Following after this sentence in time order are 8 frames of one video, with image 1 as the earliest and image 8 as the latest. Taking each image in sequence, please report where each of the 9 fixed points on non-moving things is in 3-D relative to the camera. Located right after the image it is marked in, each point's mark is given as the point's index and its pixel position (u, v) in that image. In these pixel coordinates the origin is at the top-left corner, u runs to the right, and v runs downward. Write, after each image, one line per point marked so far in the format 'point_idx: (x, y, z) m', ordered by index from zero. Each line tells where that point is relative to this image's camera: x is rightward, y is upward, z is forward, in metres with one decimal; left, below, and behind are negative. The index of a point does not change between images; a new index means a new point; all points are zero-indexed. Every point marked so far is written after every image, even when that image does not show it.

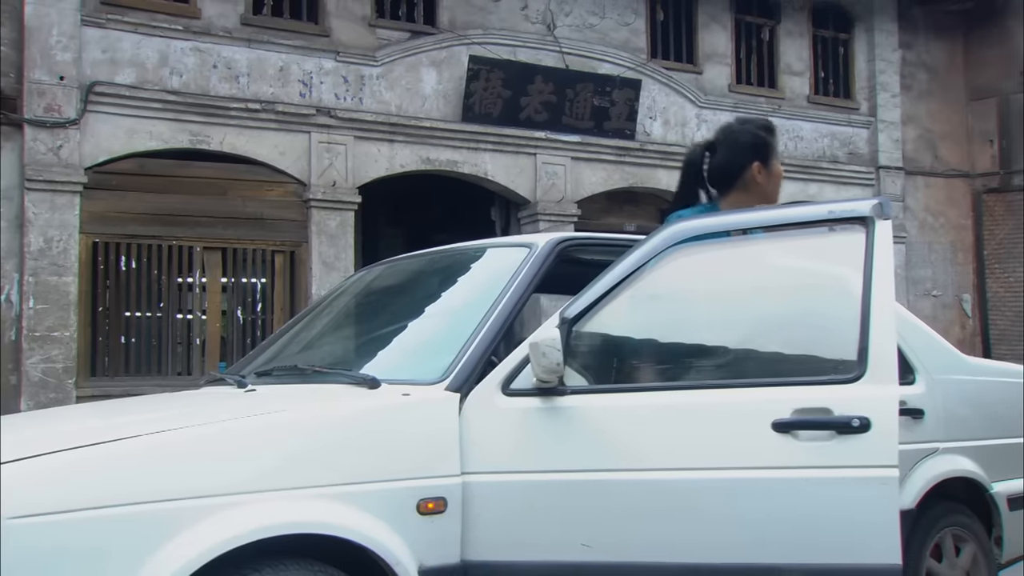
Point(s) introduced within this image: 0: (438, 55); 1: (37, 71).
0: (-0.7, +2.1, +9.6) m
1: (-3.6, +1.6, +7.9) m
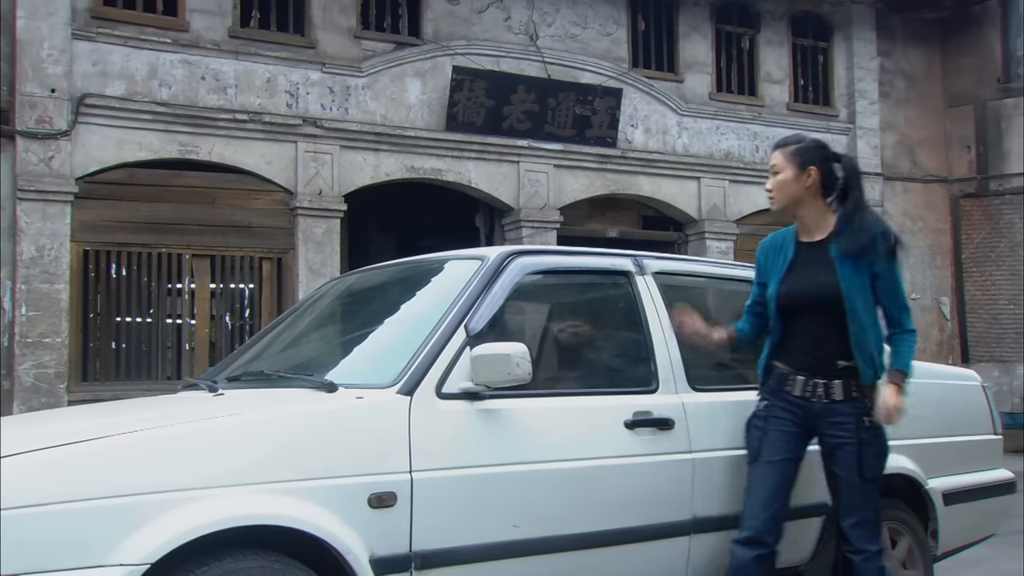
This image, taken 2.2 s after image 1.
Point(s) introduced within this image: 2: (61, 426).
0: (-0.8, +2.1, +9.8) m
1: (-3.7, +1.6, +8.2) m
2: (-1.2, -0.4, +2.7) m
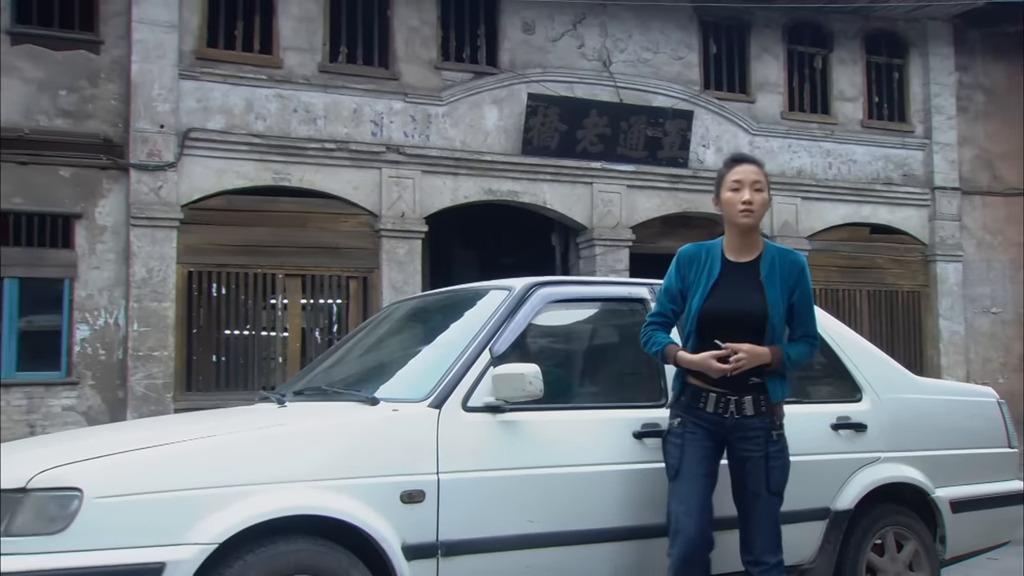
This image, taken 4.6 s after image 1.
0: (-0.1, +1.9, +10.4) m
1: (-3.2, +1.4, +9.0) m
2: (-1.1, -0.5, +3.3) m
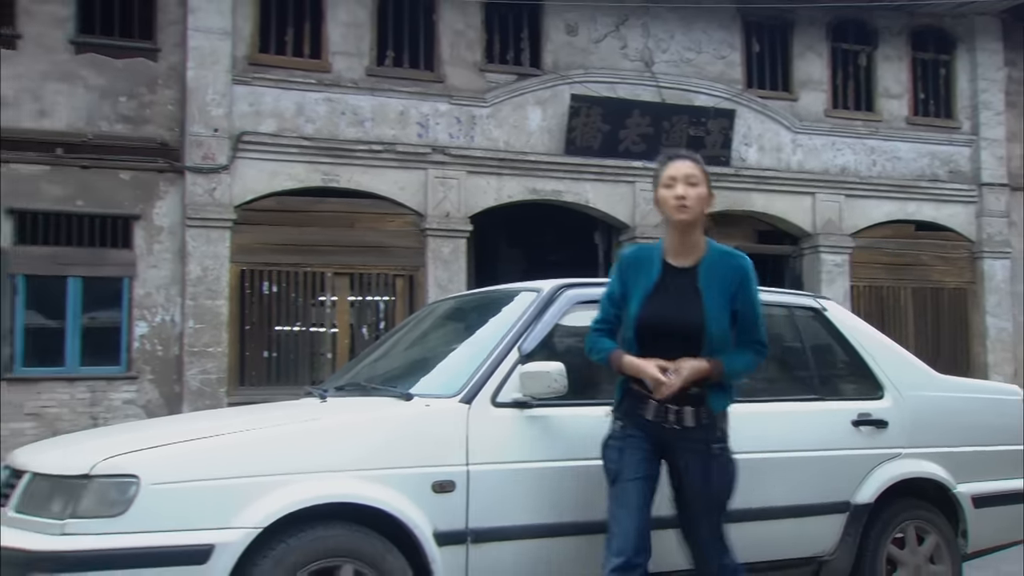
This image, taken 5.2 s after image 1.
0: (+0.3, +1.9, +10.6) m
1: (-2.8, +1.4, +9.3) m
2: (-1.1, -0.5, +3.5) m
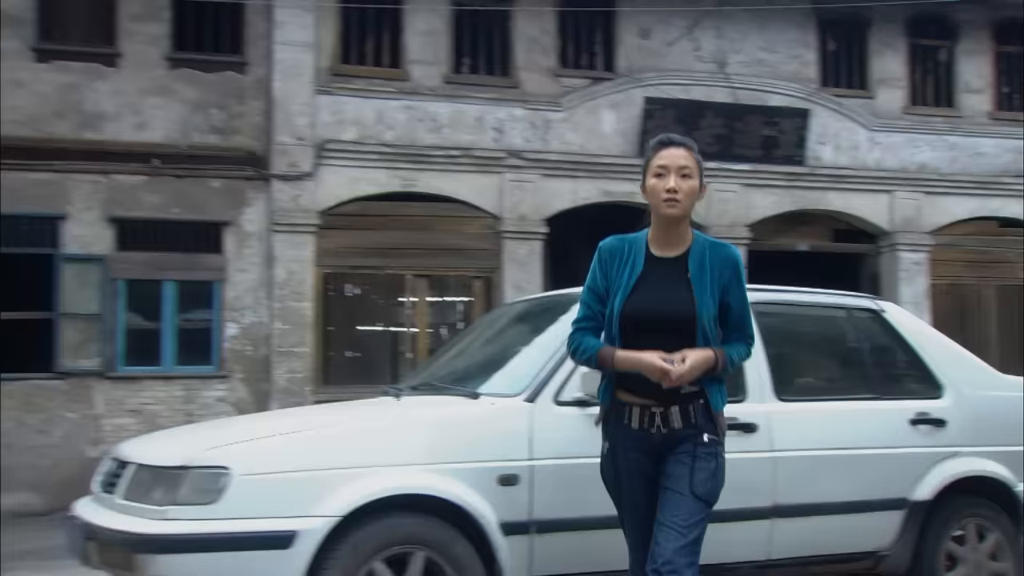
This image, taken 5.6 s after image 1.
0: (+1.1, +1.9, +10.7) m
1: (-2.1, +1.4, +9.7) m
2: (-0.8, -0.5, +3.8) m
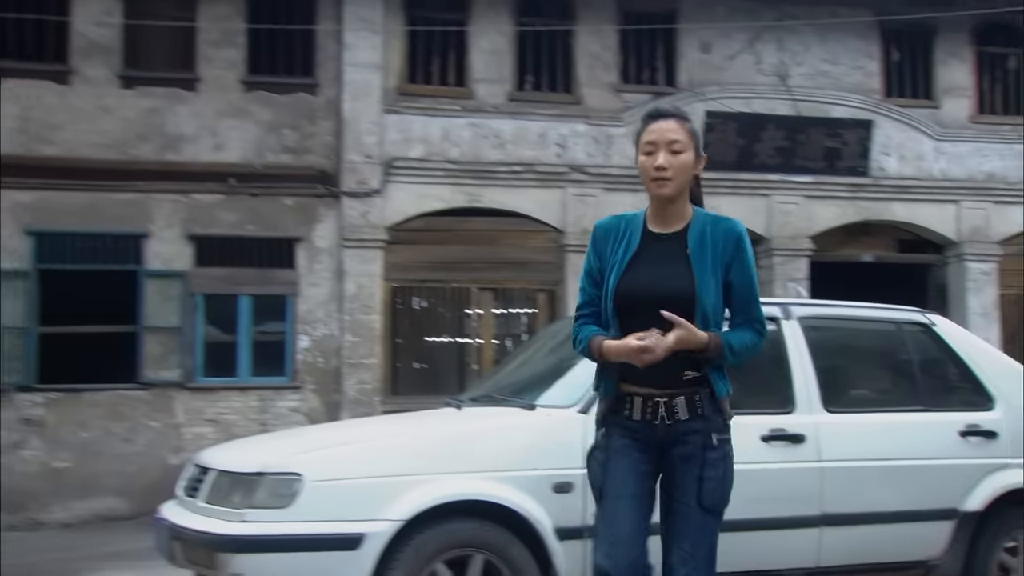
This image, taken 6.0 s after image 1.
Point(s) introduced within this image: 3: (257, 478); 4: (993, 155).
0: (+1.7, +1.8, +10.9) m
1: (-1.5, +1.3, +10.1) m
2: (-0.6, -0.6, +4.1) m
3: (-0.9, -0.7, +3.8) m
4: (+5.3, +1.5, +11.5) m
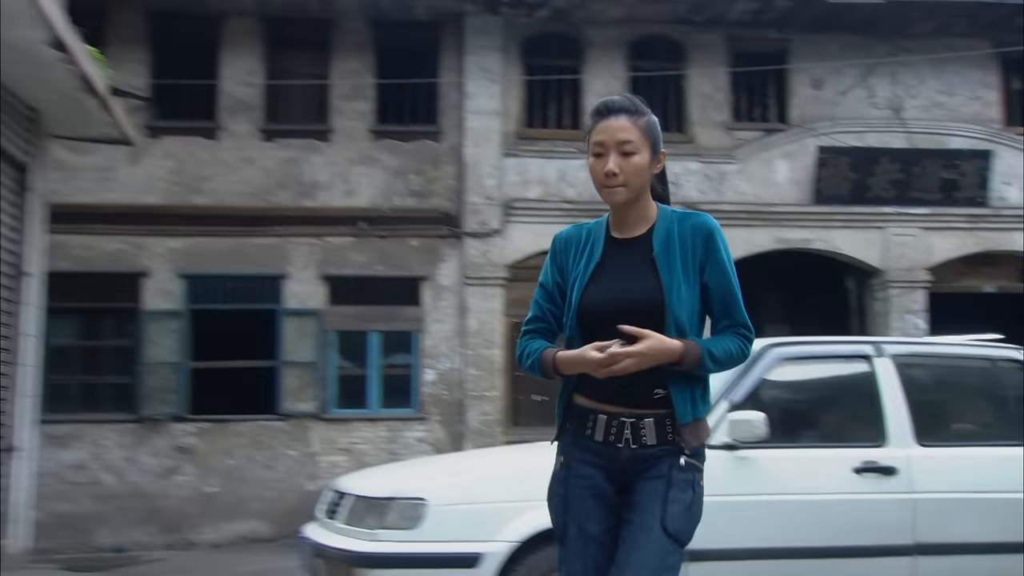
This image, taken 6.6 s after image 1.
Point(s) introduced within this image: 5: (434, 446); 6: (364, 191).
0: (+2.9, +1.5, +11.0) m
1: (-0.4, +0.9, +10.6) m
2: (-0.2, -0.7, +4.5) m
3: (-0.5, -0.9, +4.3) m
4: (+6.5, +1.1, +11.3) m
5: (-0.8, -1.6, +10.4) m
6: (-1.5, +1.0, +10.6) m
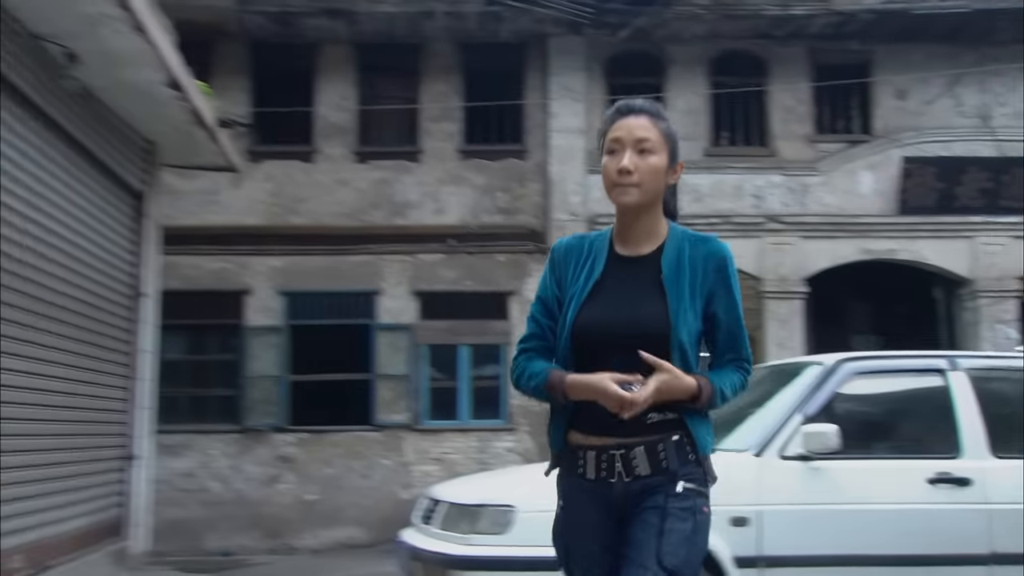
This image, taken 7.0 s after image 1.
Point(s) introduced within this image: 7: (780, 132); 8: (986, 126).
0: (+3.8, +1.4, +11.1) m
1: (+0.5, +0.8, +10.9) m
2: (+0.2, -0.8, +4.8) m
3: (-0.1, -1.0, +4.6) m
4: (+7.4, +1.1, +11.0) m
5: (+0.1, -1.7, +10.7) m
6: (-0.6, +0.8, +11.0) m
7: (+2.8, +1.7, +11.1) m
8: (+5.0, +1.7, +11.0) m
